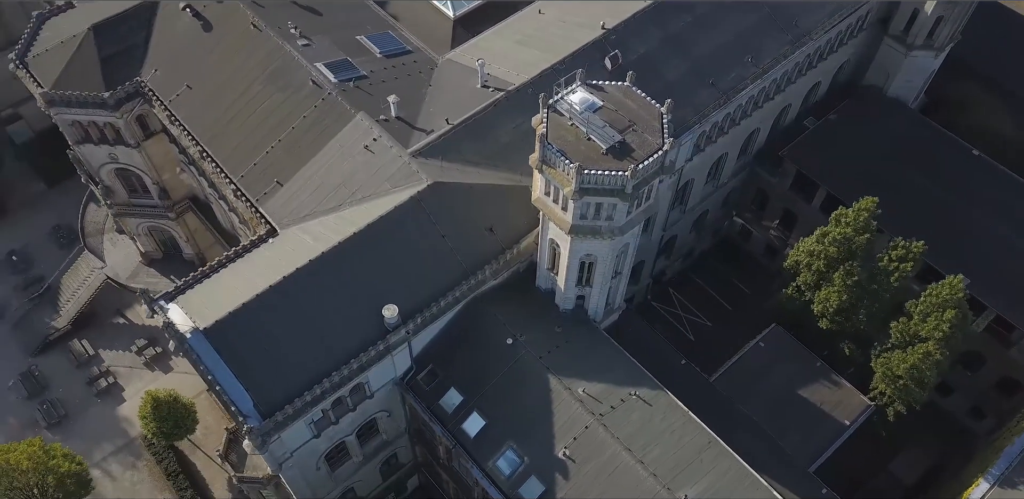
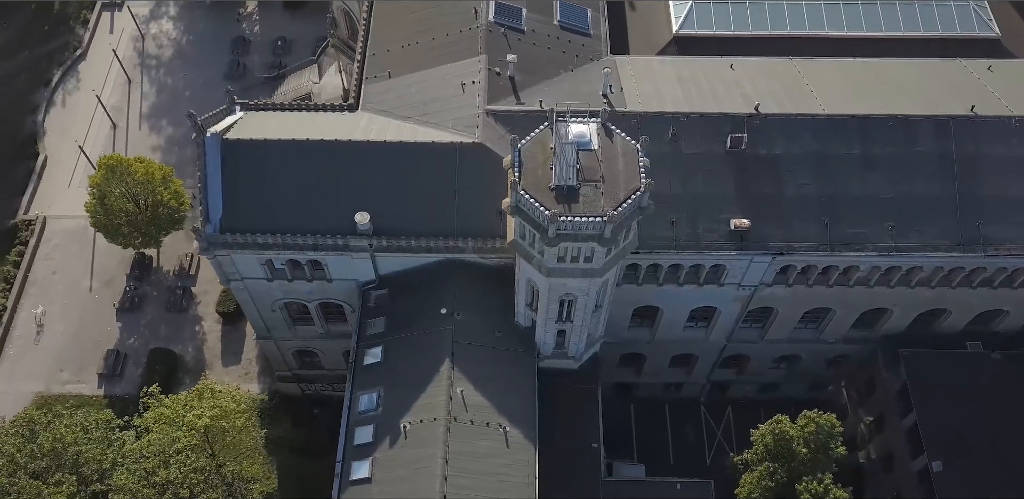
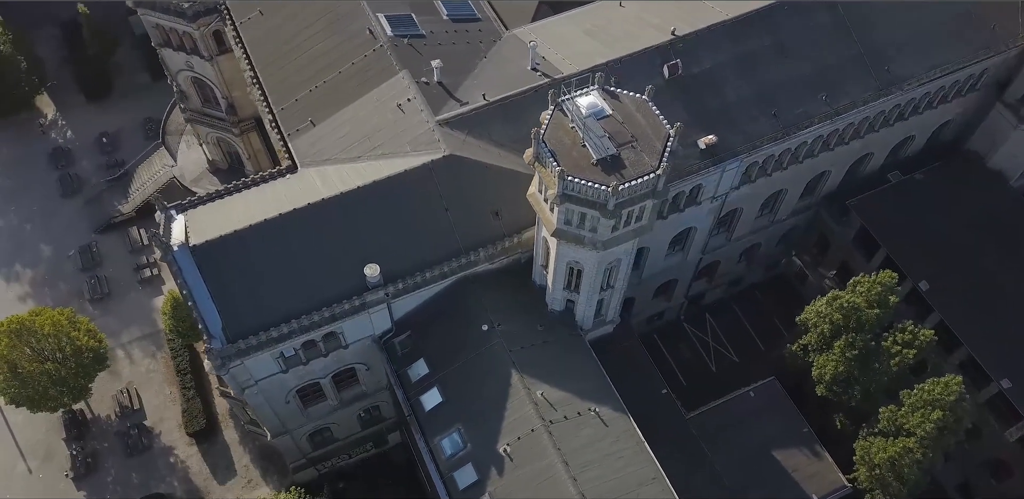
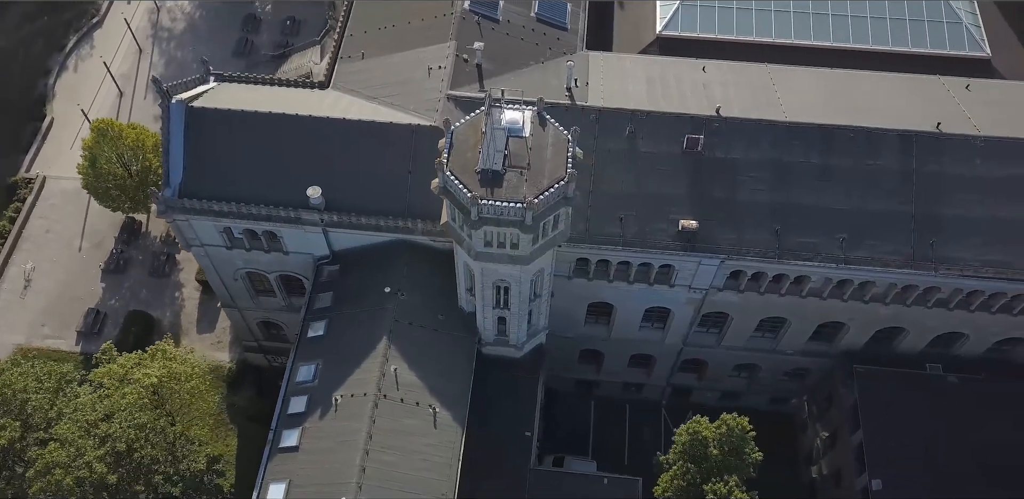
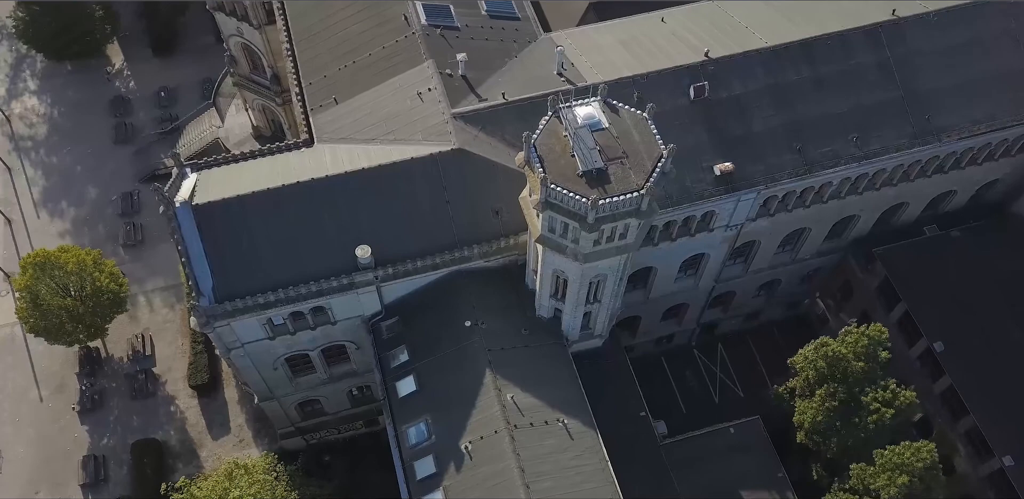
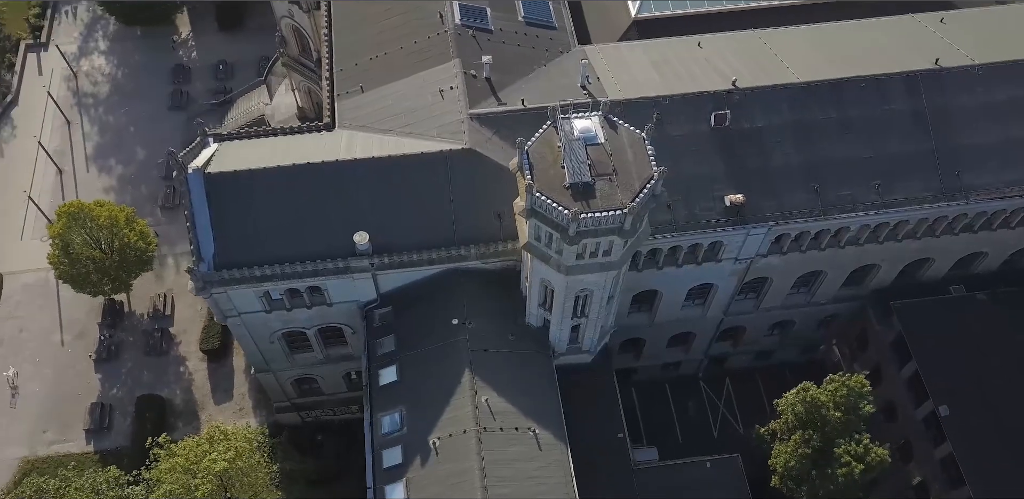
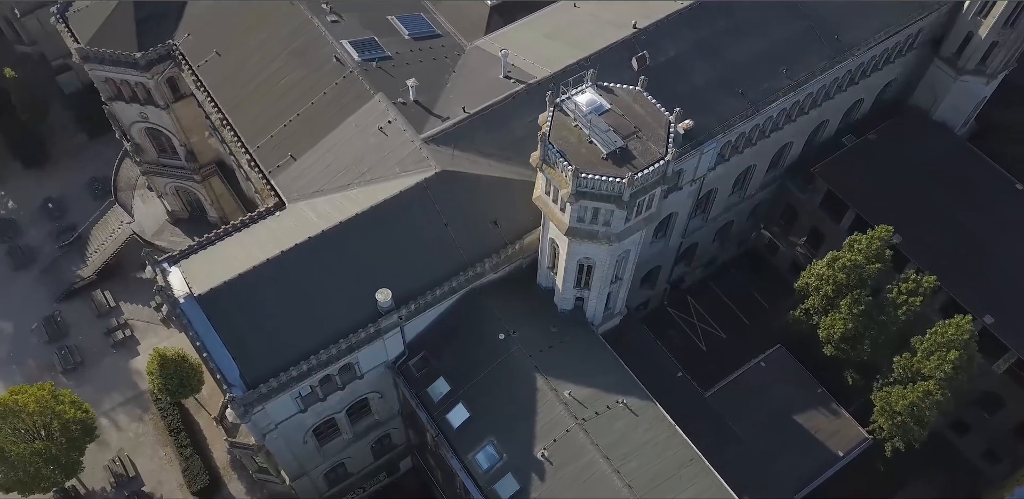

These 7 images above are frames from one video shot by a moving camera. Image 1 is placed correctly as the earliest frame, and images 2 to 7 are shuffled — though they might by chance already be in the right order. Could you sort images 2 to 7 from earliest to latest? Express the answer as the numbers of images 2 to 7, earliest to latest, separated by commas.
7, 3, 5, 6, 2, 4
